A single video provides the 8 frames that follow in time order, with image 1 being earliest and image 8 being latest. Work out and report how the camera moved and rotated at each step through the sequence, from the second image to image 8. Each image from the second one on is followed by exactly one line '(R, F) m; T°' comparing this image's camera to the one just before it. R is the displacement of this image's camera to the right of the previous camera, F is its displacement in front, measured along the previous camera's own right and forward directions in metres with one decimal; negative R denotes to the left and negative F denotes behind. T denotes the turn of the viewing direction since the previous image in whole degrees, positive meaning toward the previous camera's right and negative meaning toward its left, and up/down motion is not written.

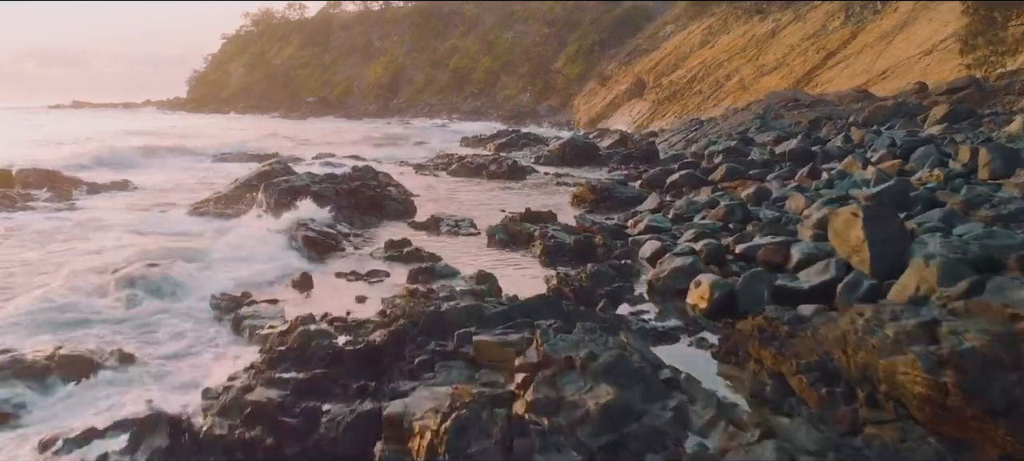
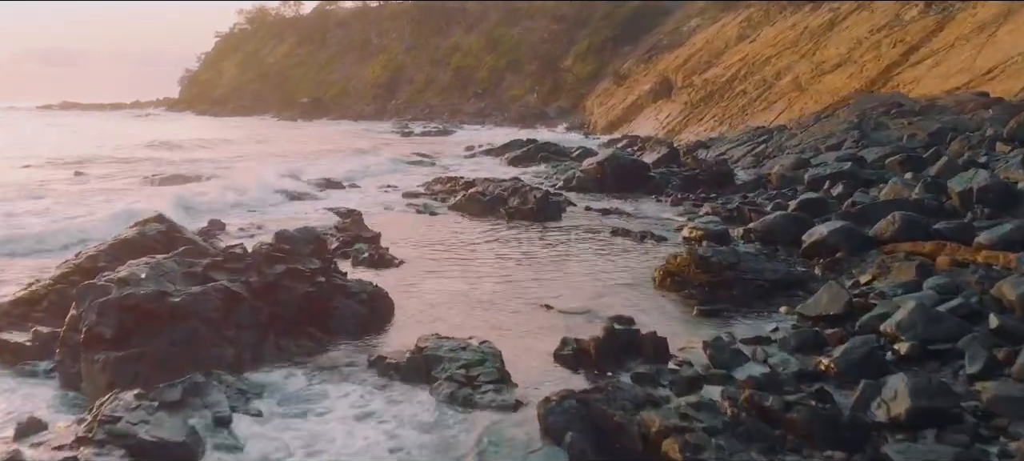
(-0.6, +8.5) m; 0°
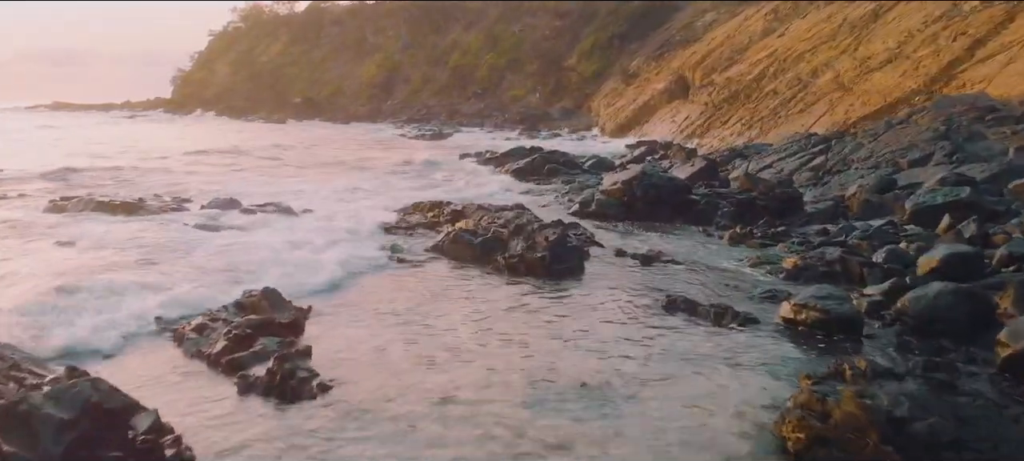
(0.0, +5.6) m; 0°
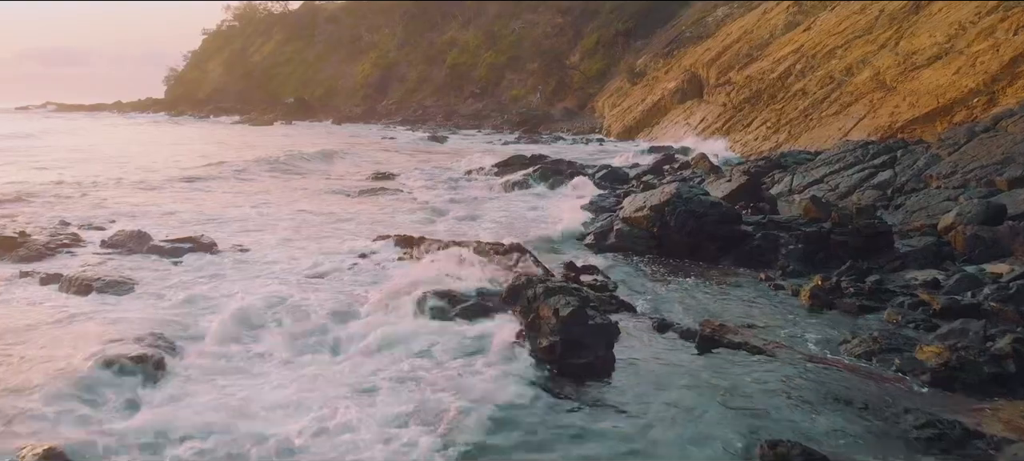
(+0.1, +4.5) m; 0°
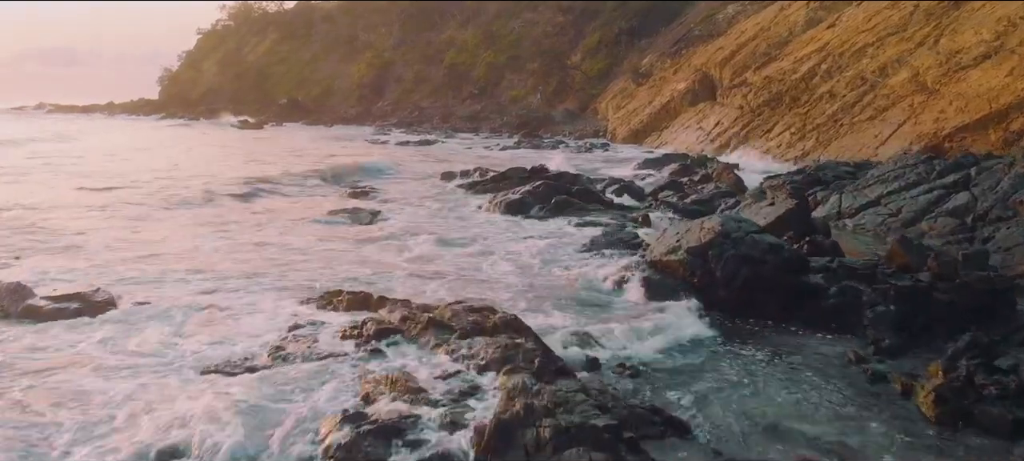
(+0.1, +3.5) m; 0°
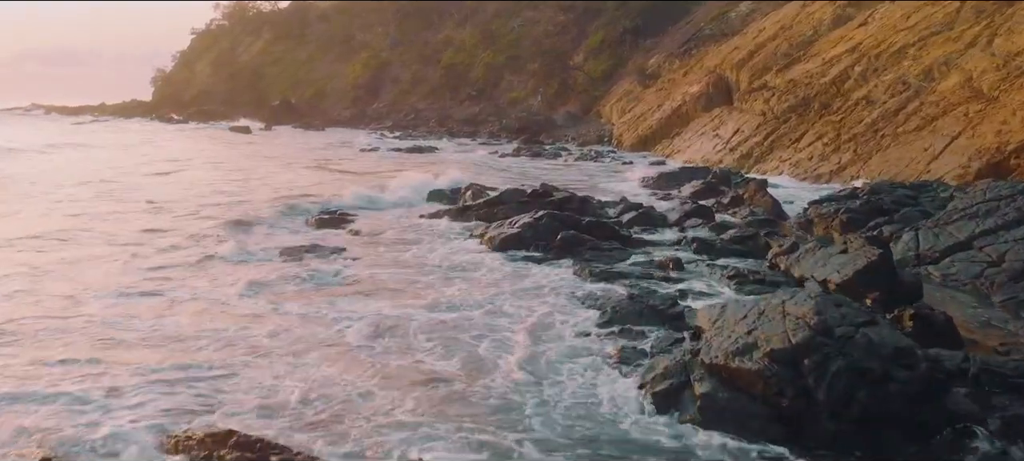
(+0.1, +3.8) m; 0°
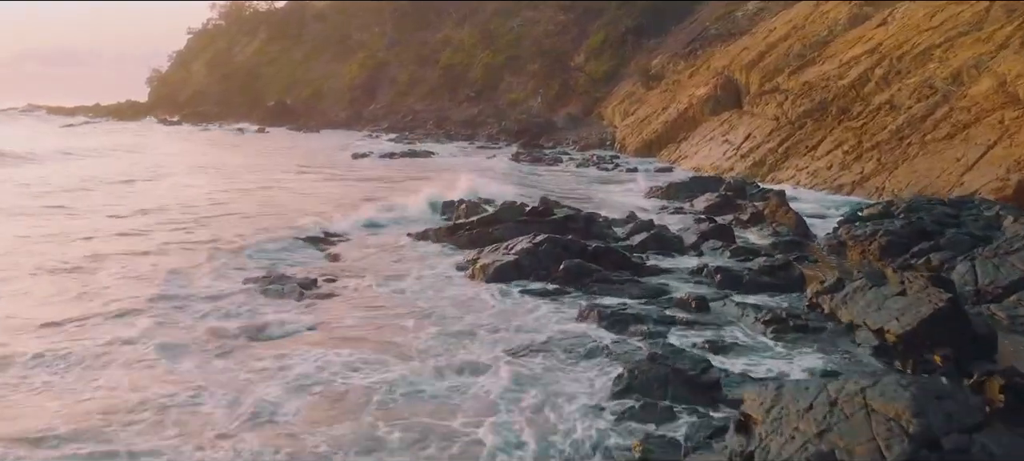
(0.0, +2.0) m; 0°
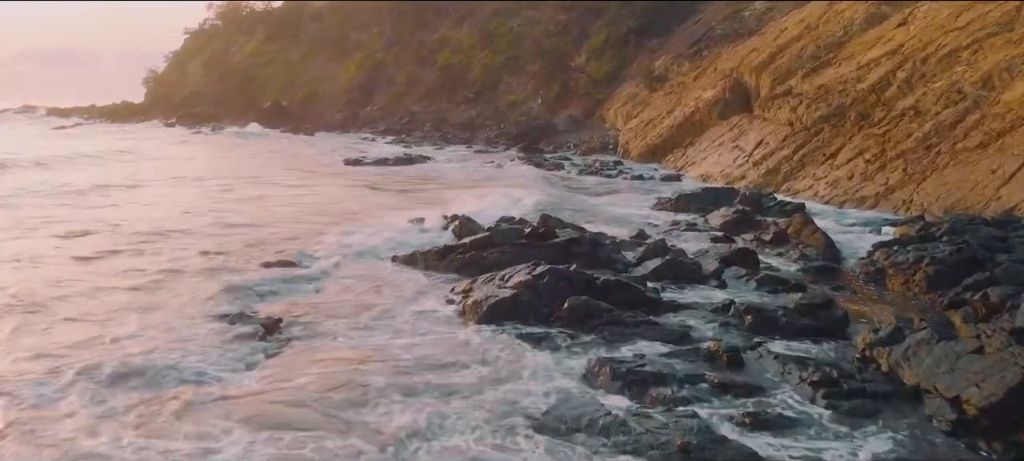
(0.0, +1.9) m; 0°
